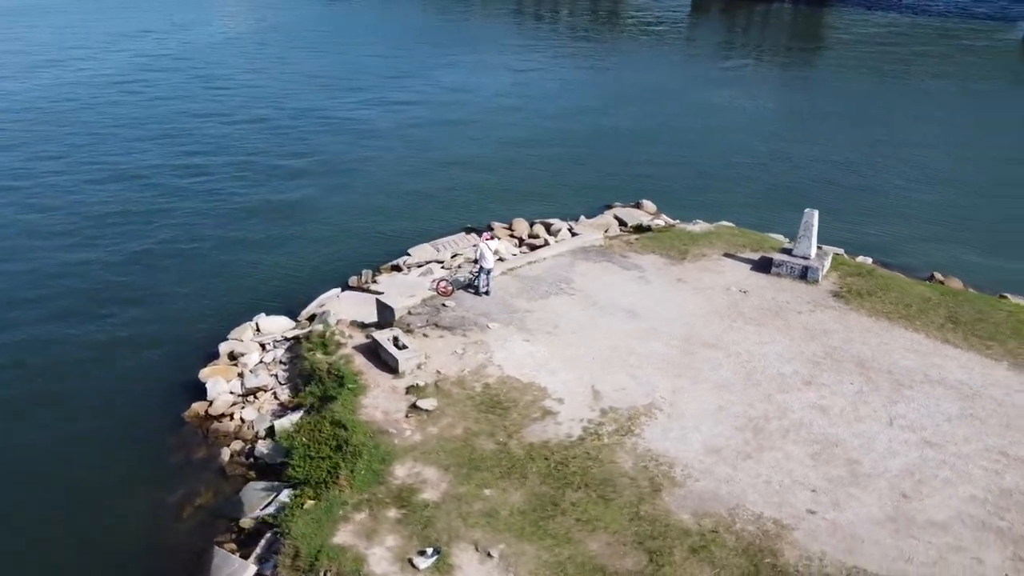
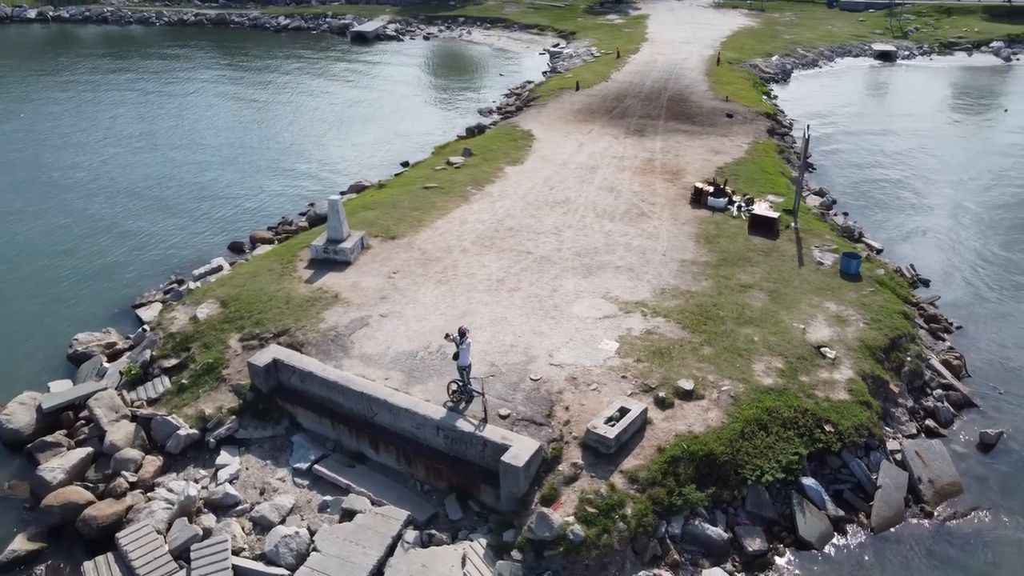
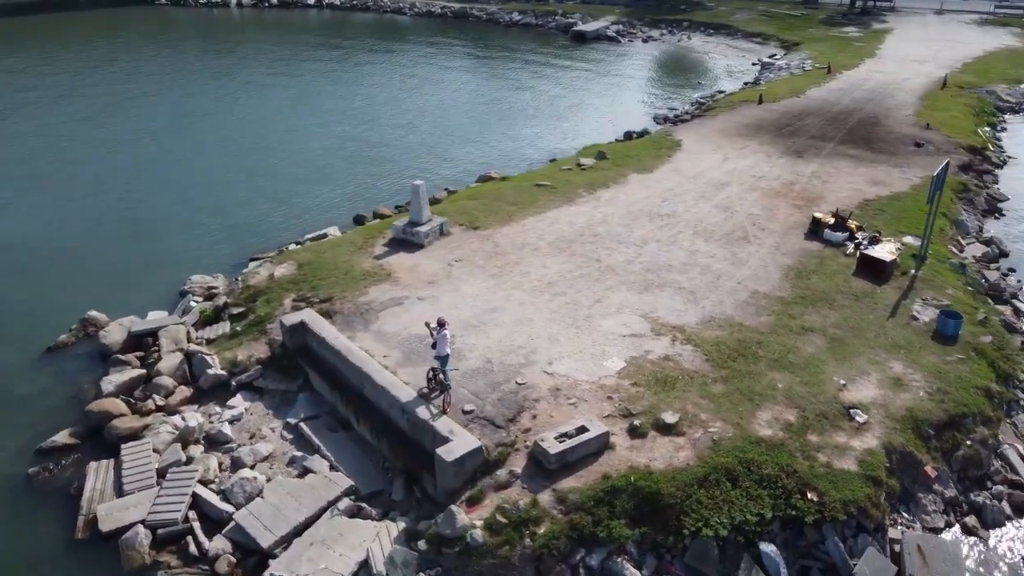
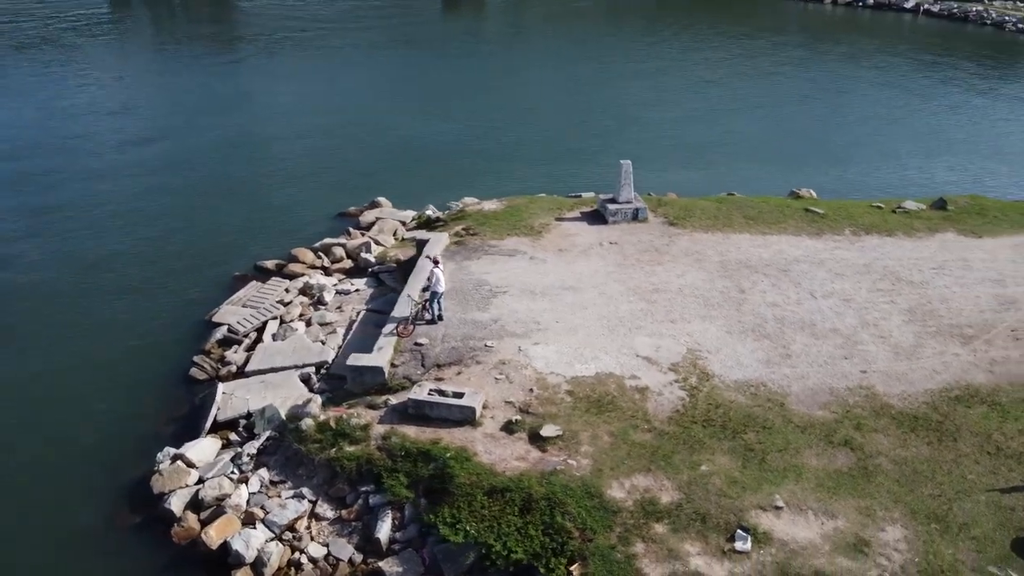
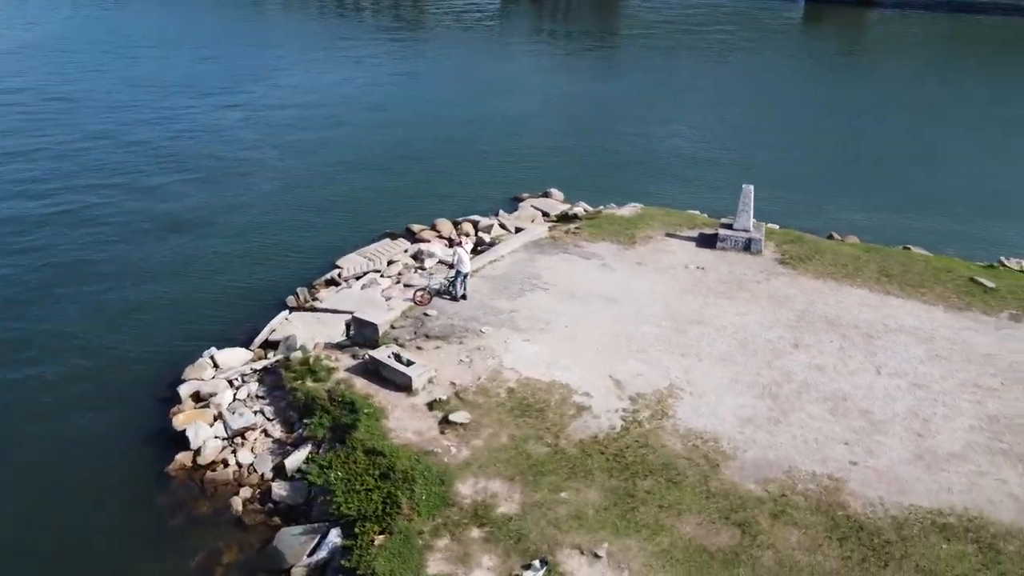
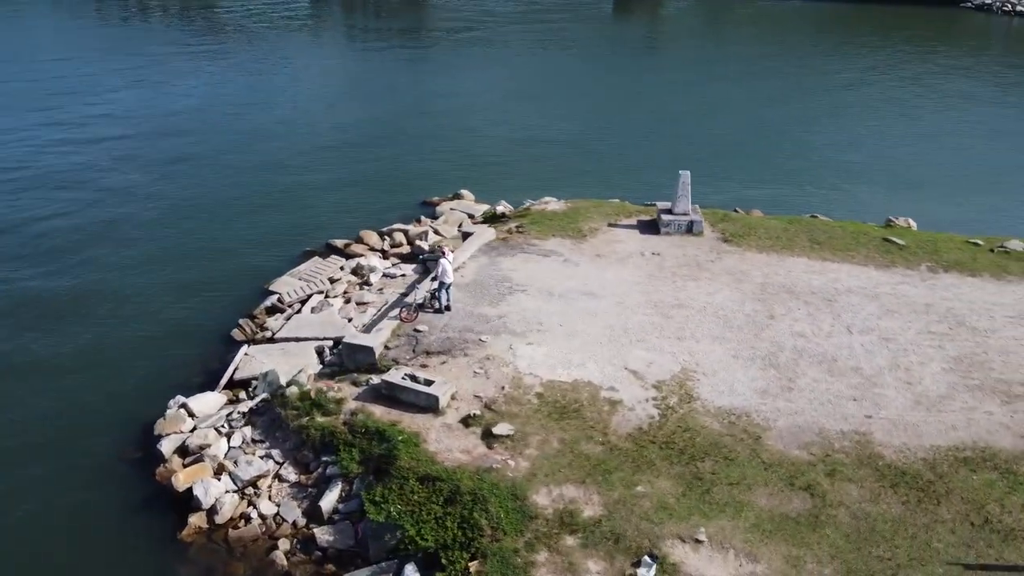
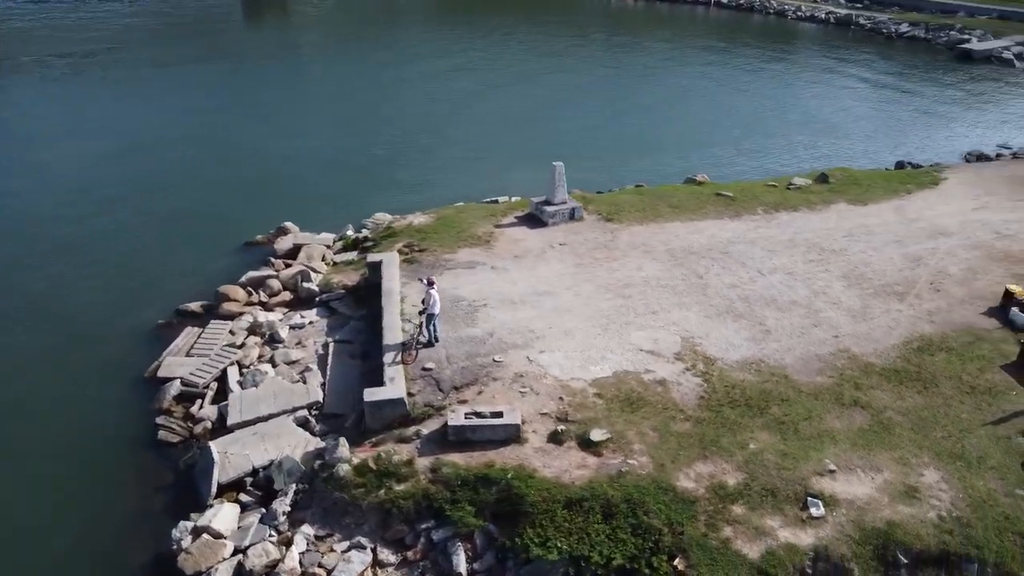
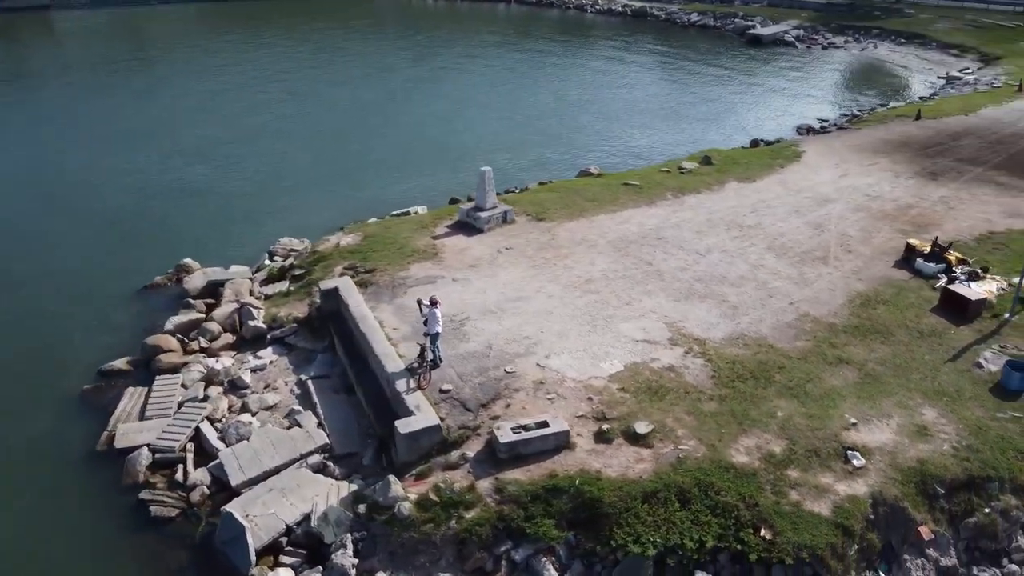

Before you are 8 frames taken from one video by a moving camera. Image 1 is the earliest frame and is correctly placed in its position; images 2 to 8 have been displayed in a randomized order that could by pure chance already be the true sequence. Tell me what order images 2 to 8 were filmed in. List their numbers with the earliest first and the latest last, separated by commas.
5, 6, 4, 7, 8, 3, 2
